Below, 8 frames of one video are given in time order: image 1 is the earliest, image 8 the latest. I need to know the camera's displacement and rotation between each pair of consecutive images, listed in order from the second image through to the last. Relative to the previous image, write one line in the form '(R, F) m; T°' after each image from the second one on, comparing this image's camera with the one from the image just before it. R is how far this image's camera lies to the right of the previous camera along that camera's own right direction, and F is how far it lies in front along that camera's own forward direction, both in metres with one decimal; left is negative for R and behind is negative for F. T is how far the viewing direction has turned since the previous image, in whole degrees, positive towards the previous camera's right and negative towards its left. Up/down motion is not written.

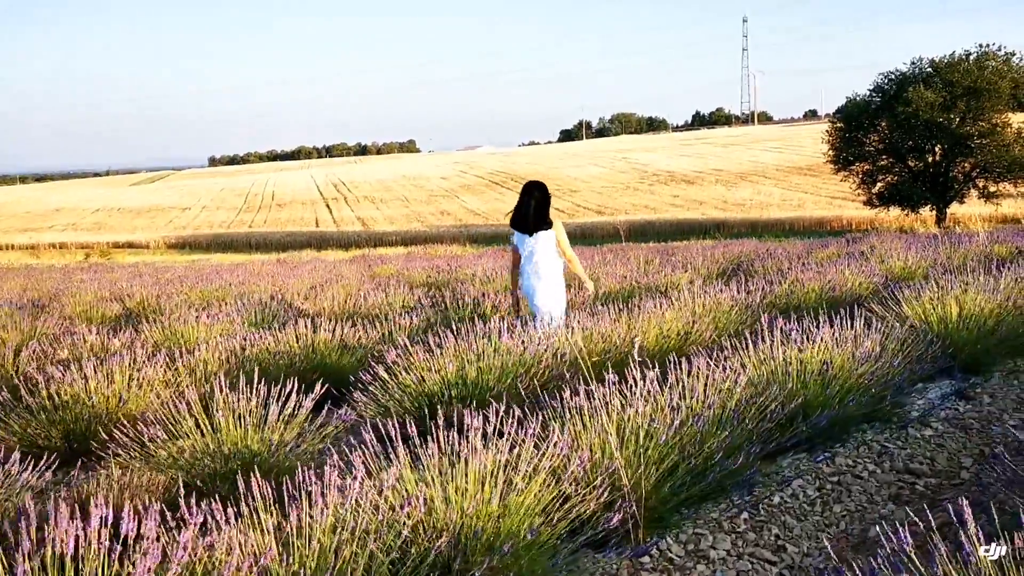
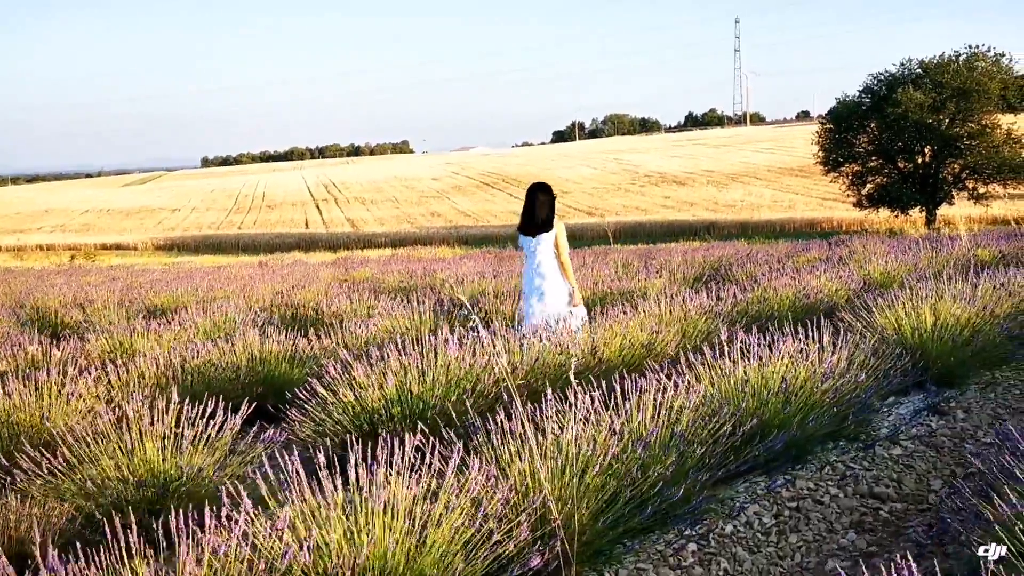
(+0.2, +0.2) m; 0°
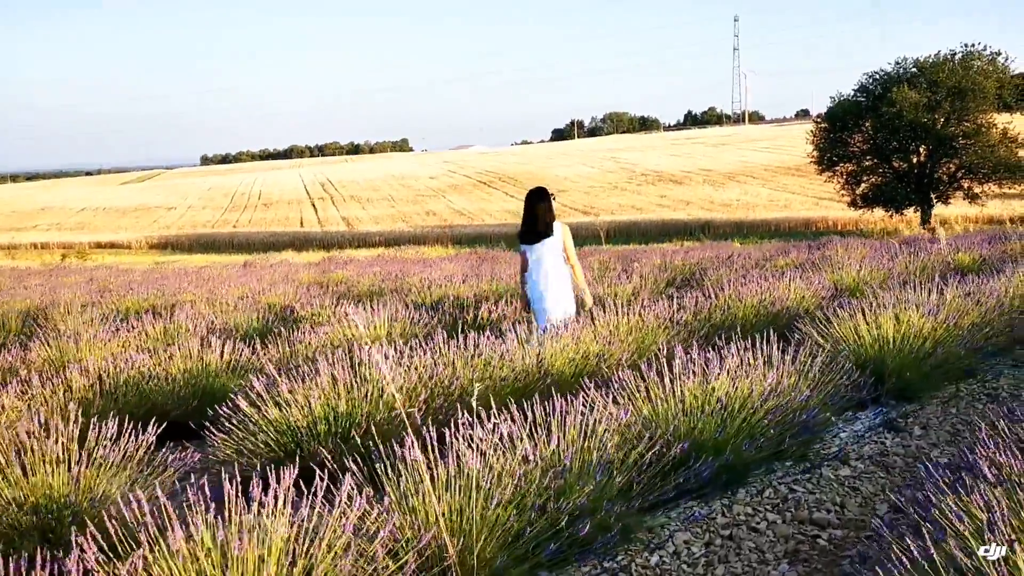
(+0.3, +0.2) m; 0°
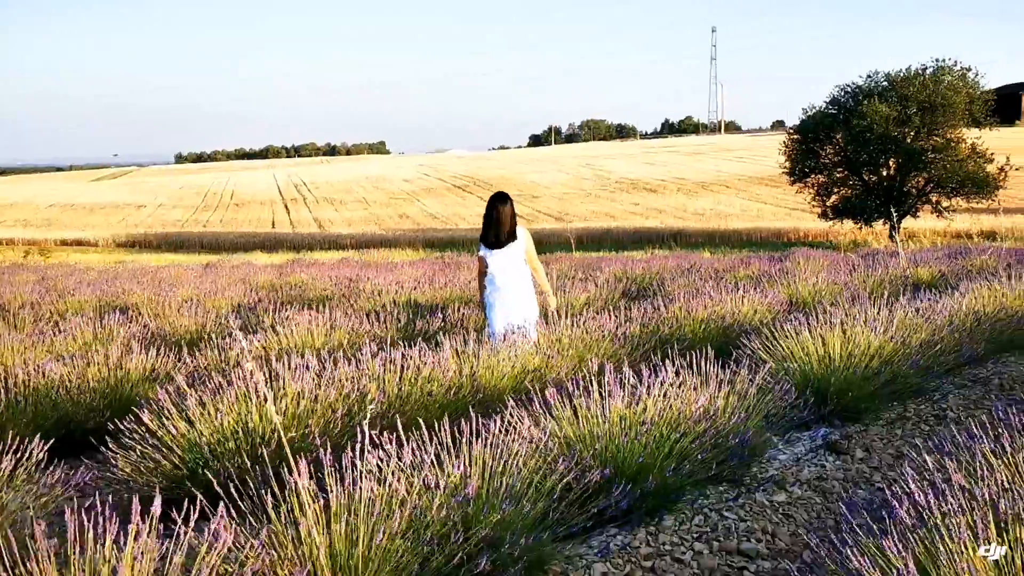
(+0.2, +0.2) m; +1°
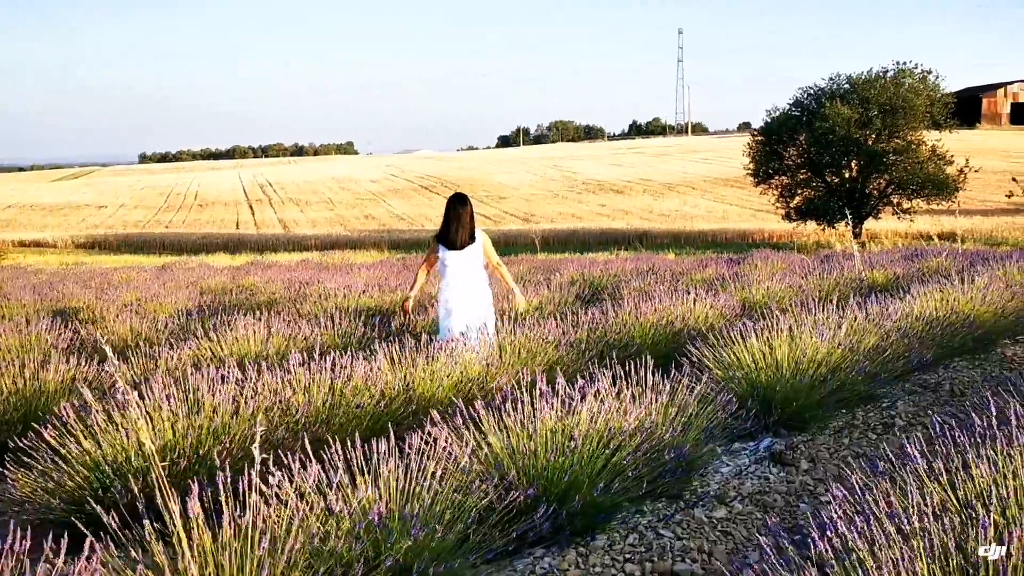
(+0.1, +0.2) m; +2°
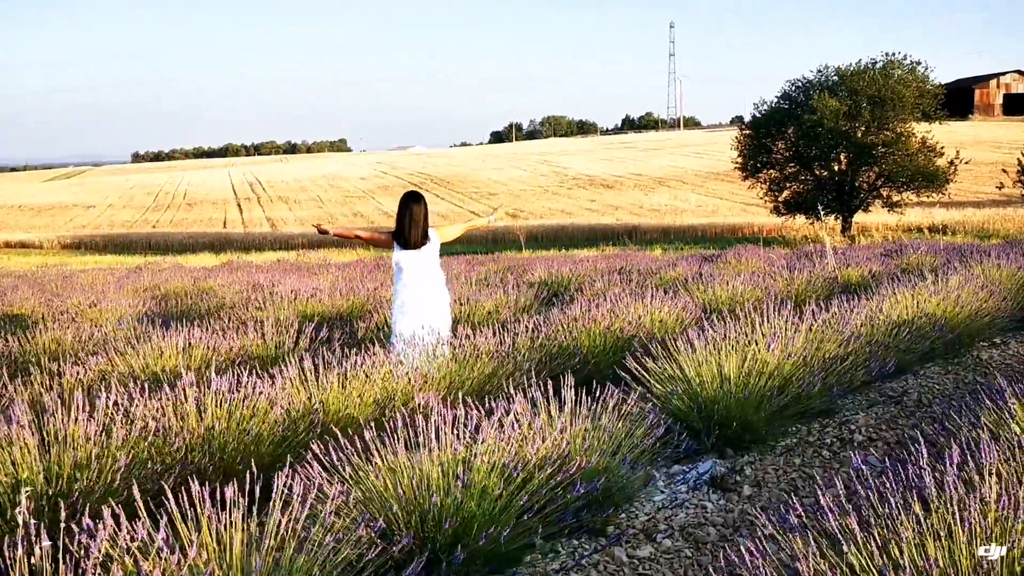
(+0.3, +0.3) m; 0°
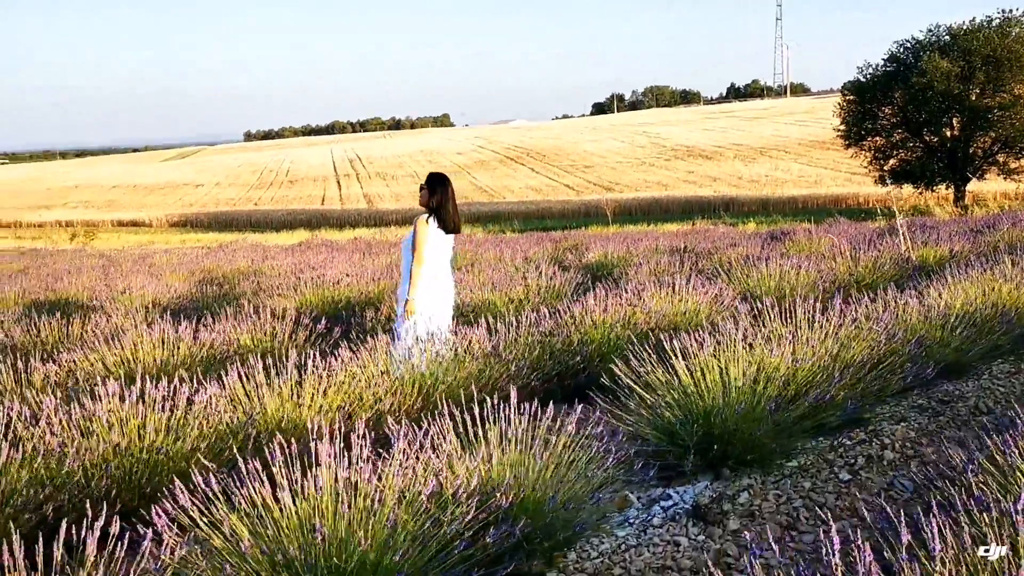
(+0.5, +0.5) m; -6°
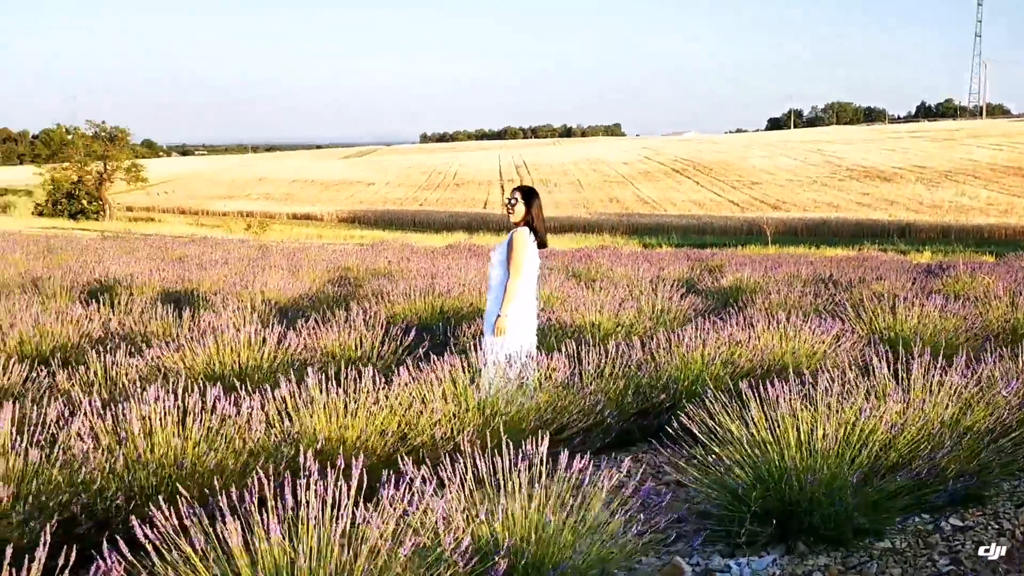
(+0.3, +0.3) m; -10°
